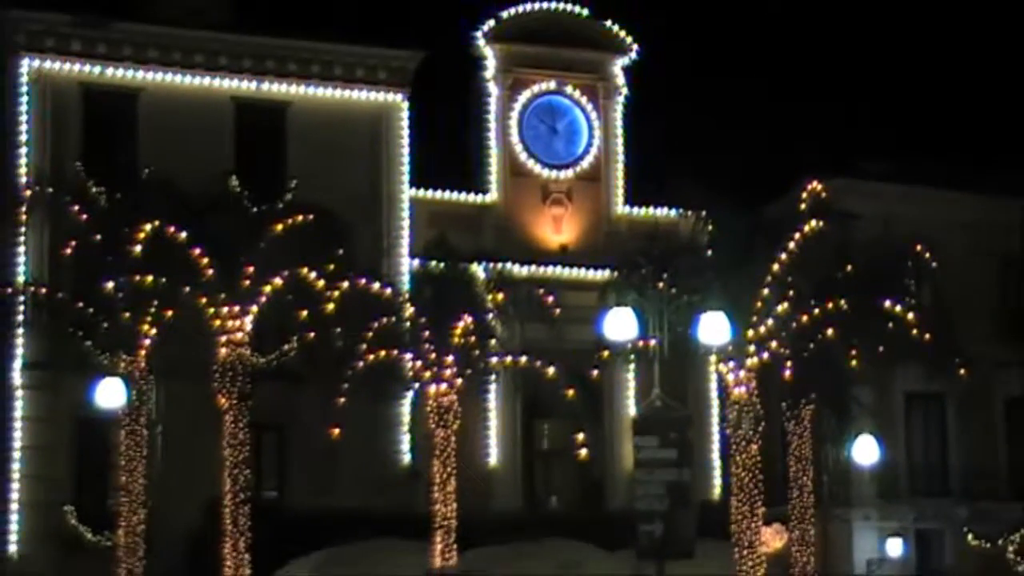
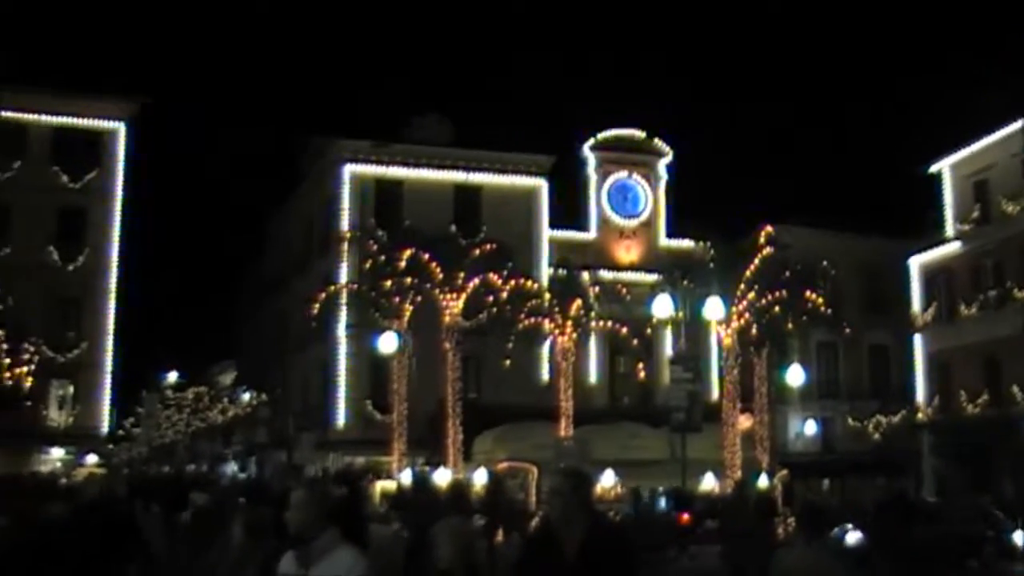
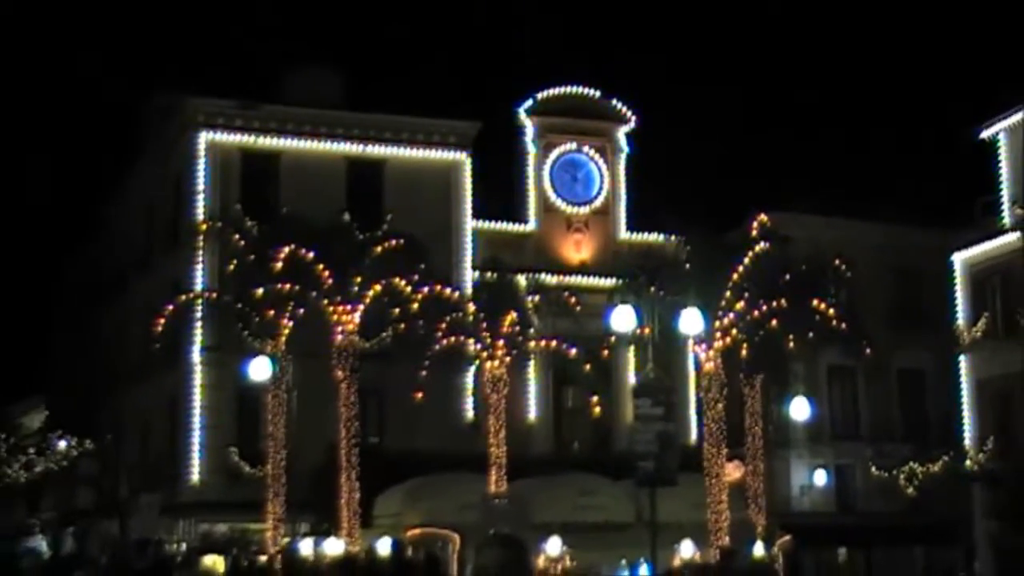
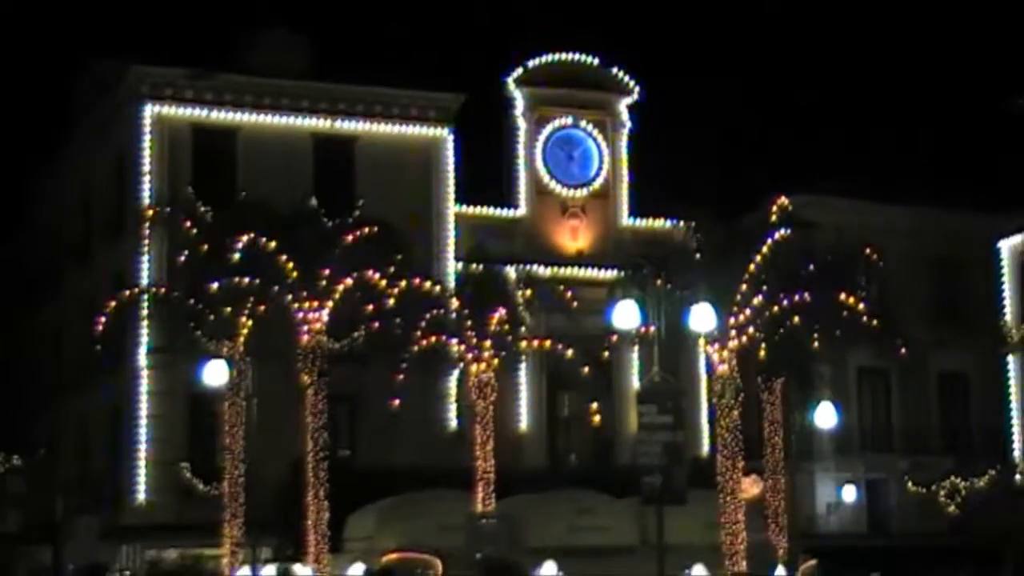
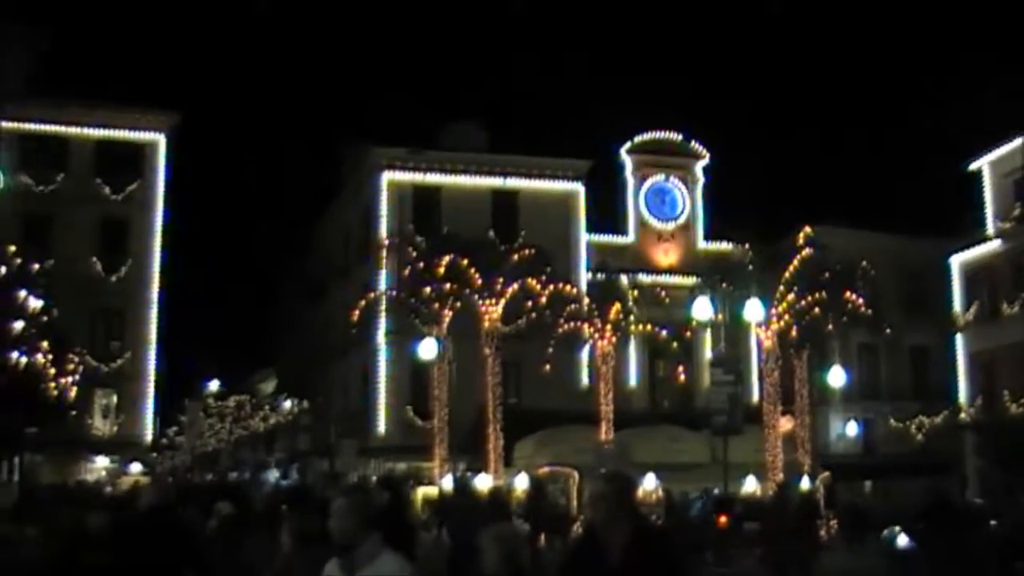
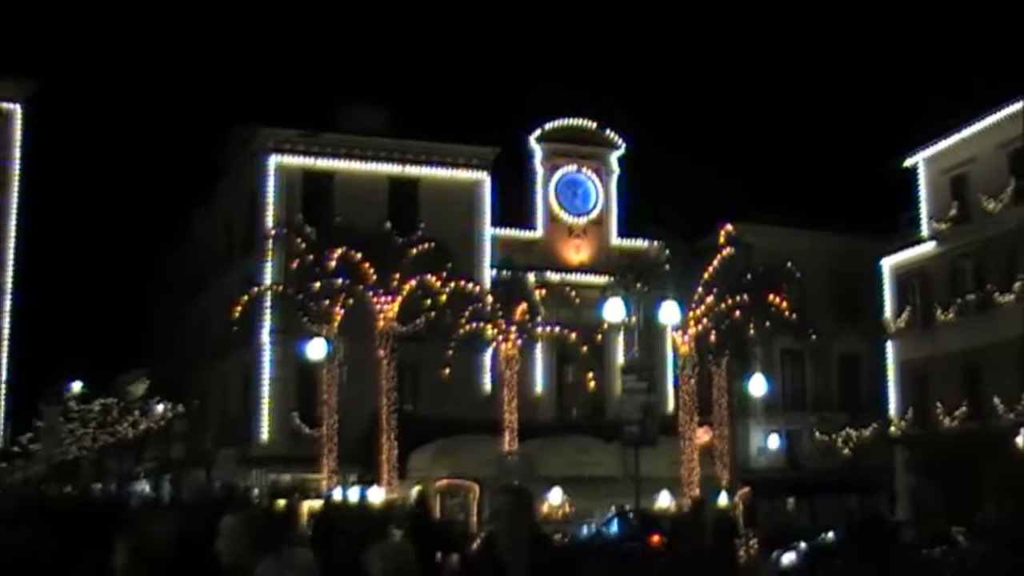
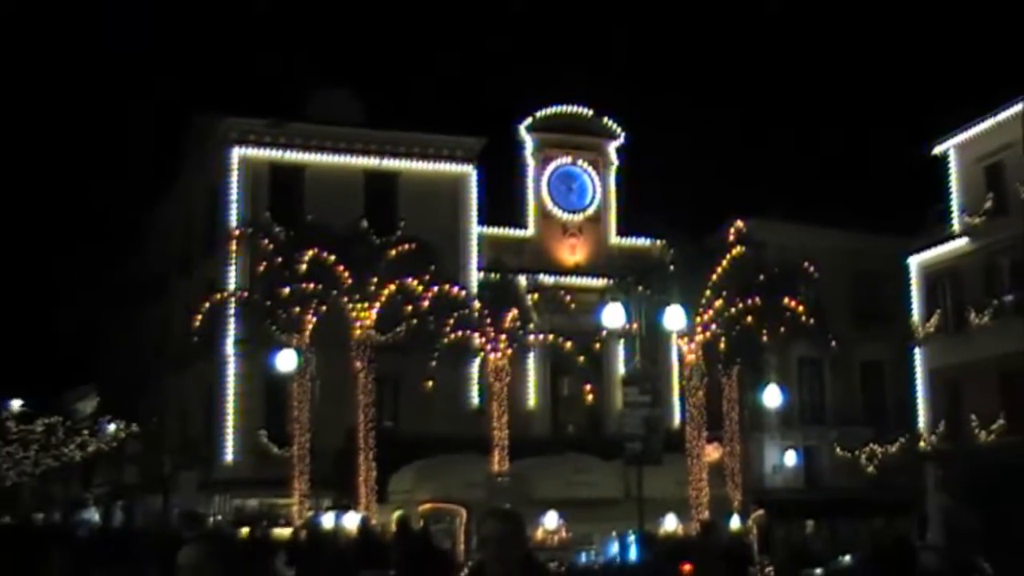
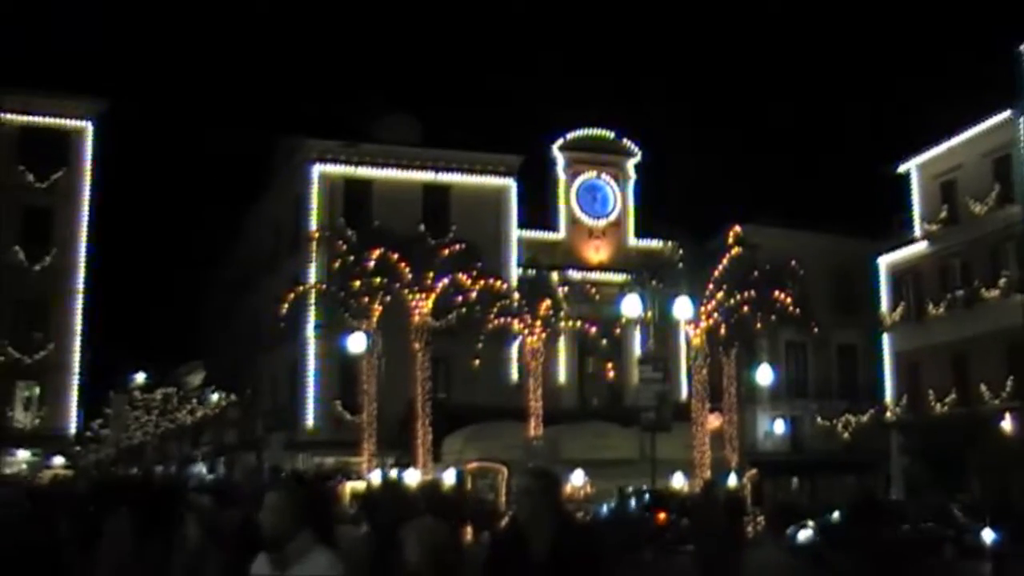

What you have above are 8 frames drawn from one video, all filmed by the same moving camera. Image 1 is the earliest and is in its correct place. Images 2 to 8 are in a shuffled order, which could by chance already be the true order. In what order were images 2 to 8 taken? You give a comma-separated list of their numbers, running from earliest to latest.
4, 3, 7, 6, 8, 2, 5
